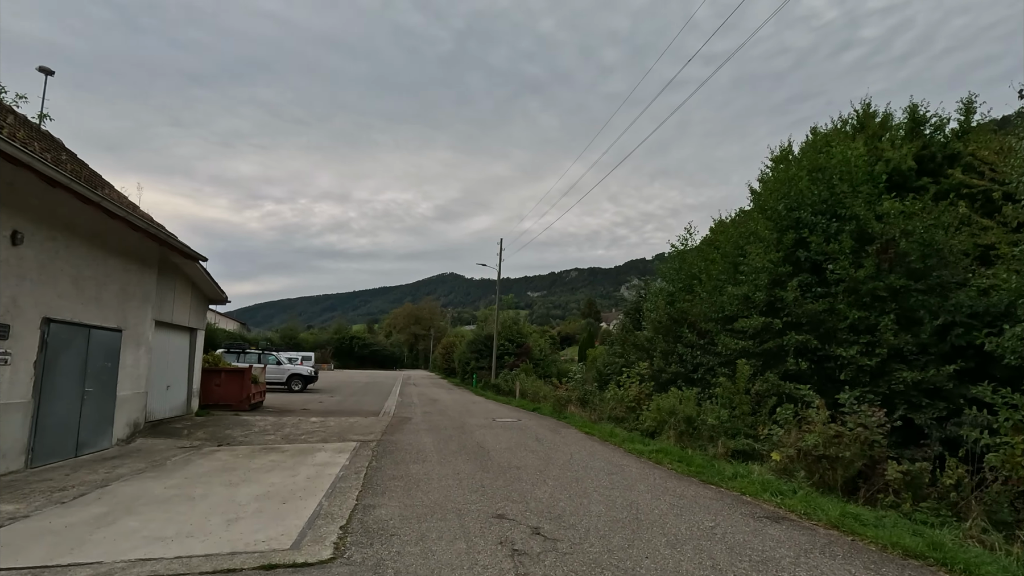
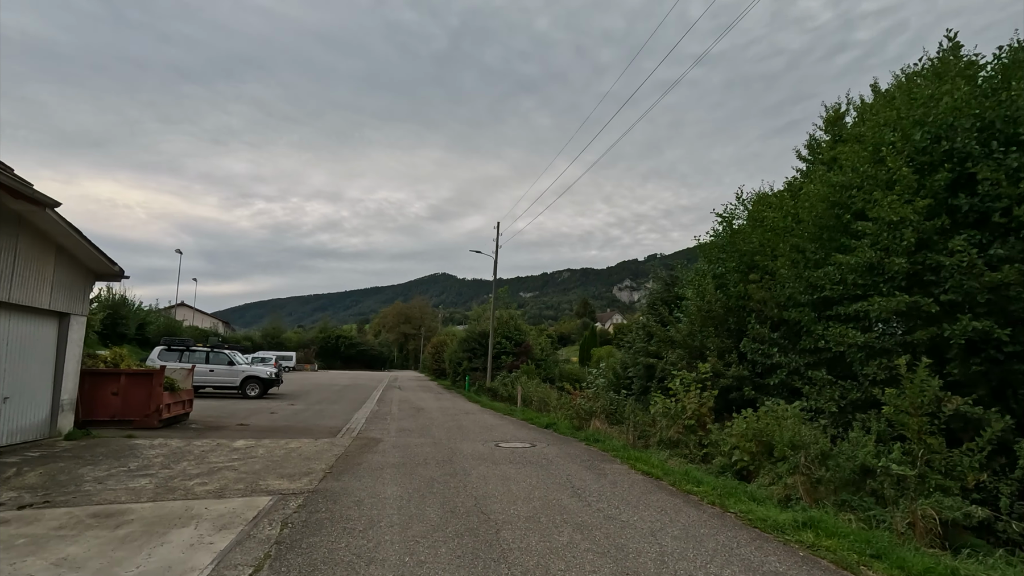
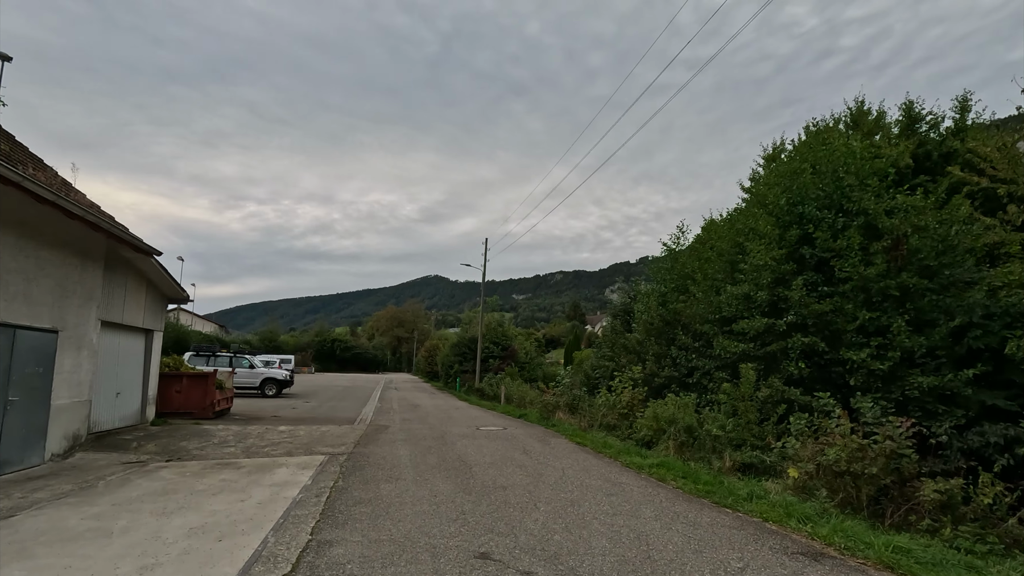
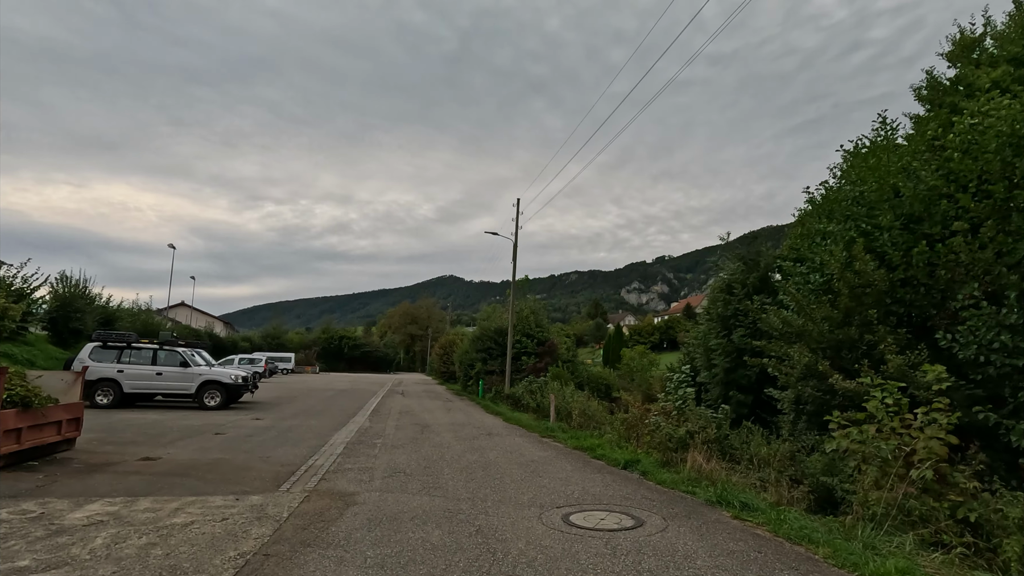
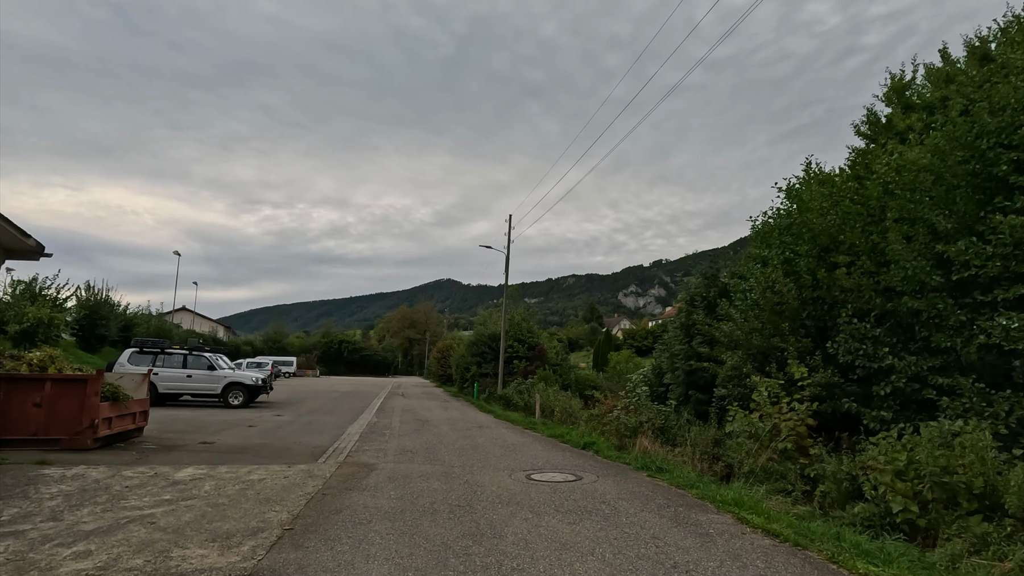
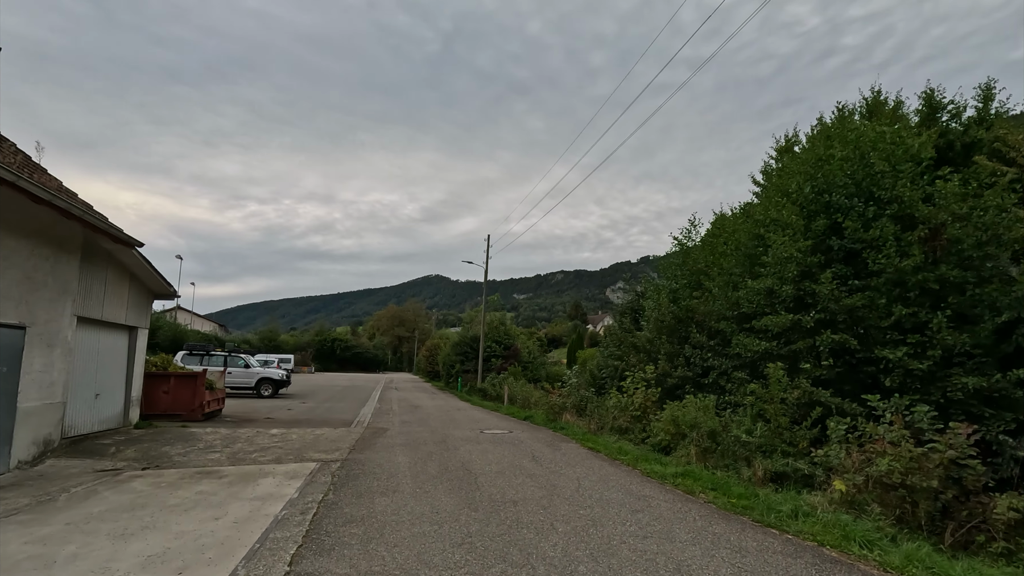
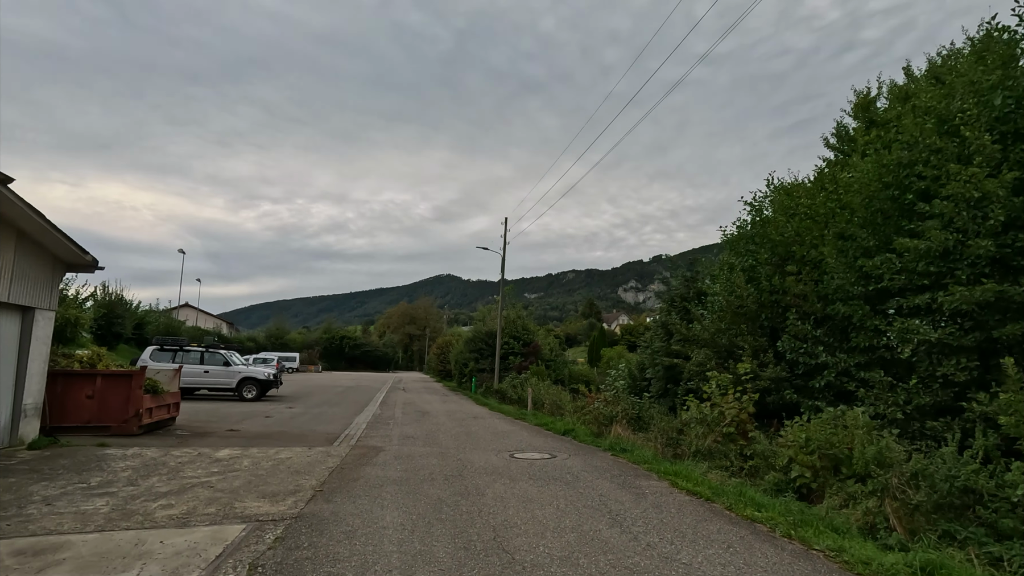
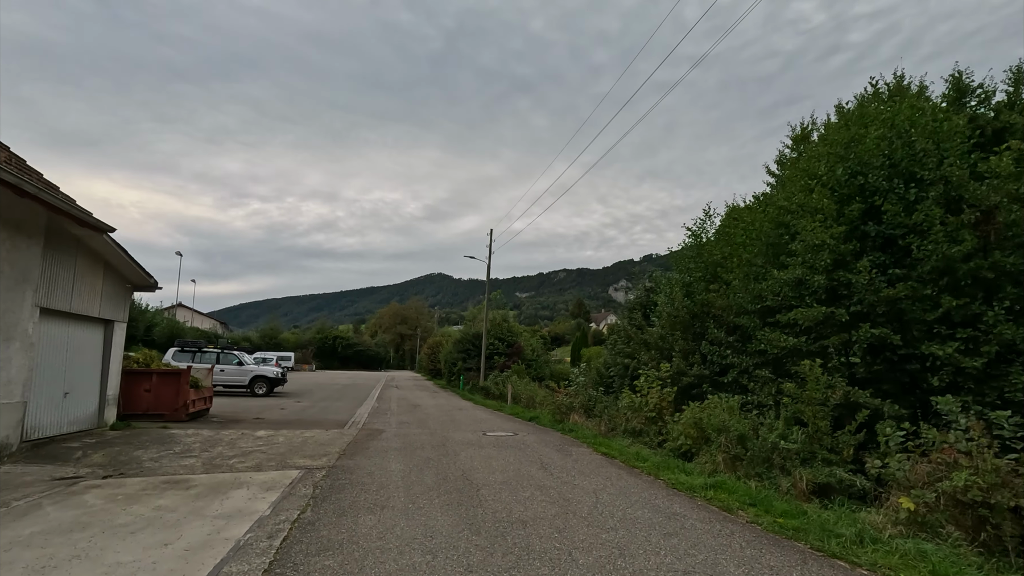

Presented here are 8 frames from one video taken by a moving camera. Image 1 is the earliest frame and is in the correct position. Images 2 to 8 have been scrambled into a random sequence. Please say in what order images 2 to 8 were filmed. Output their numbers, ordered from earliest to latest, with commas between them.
3, 6, 8, 2, 7, 5, 4
